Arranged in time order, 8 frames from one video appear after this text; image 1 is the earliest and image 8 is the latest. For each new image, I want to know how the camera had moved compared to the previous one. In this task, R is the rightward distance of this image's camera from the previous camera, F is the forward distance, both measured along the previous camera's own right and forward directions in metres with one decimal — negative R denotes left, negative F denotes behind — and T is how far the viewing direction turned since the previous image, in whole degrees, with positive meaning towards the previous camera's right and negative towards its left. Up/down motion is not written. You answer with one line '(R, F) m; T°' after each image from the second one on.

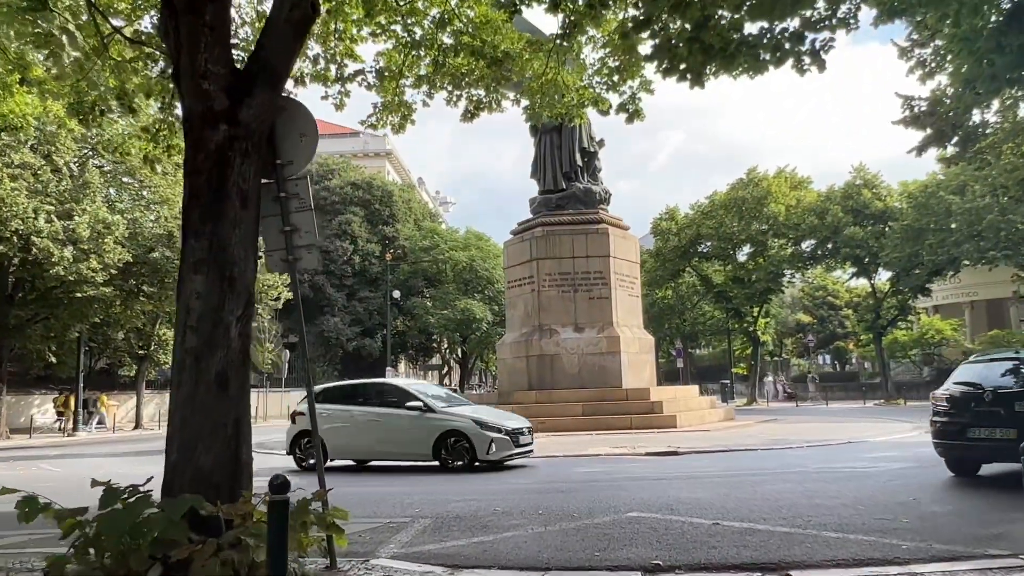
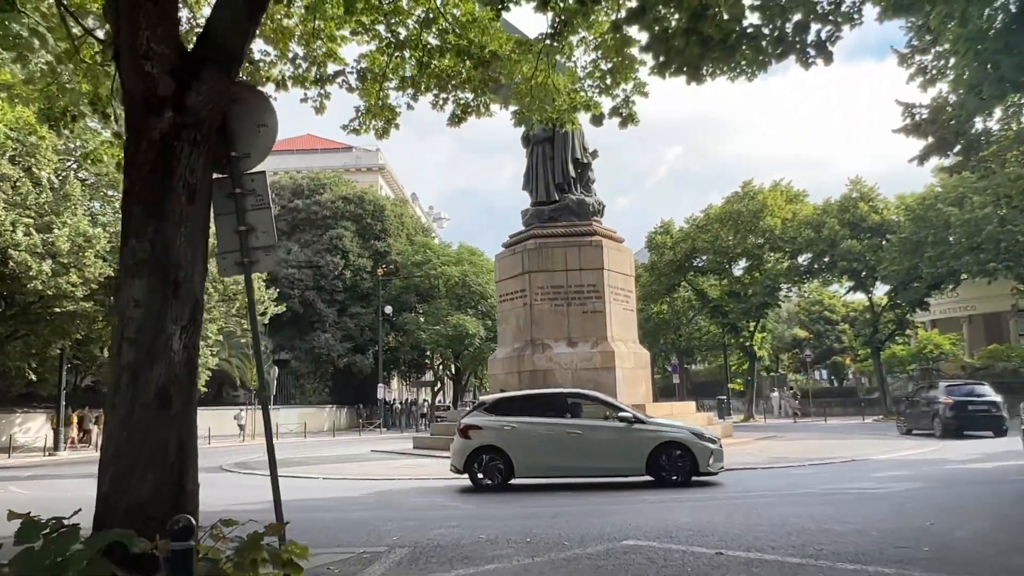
(+0.1, +0.5) m; 0°
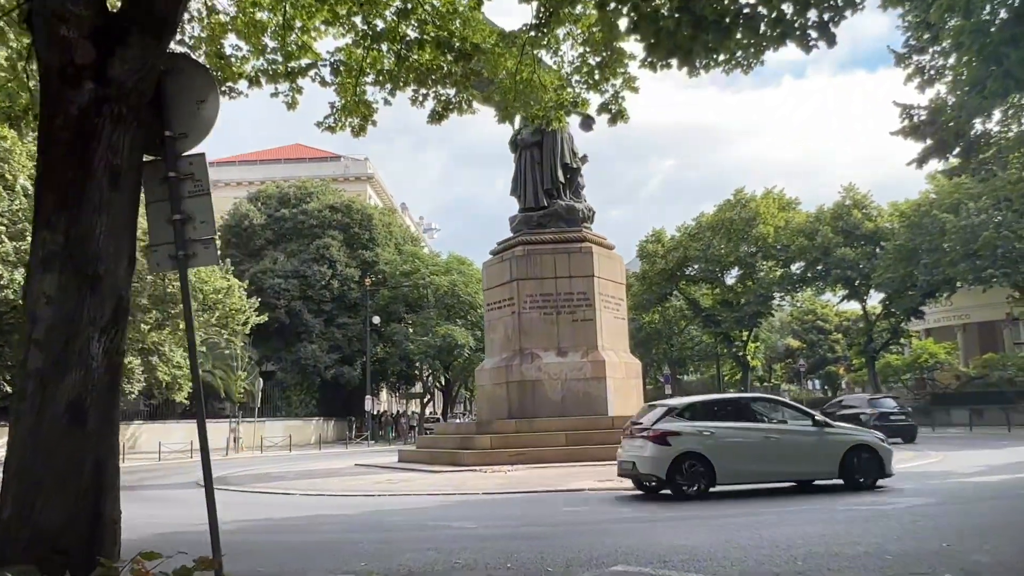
(+0.1, +0.5) m; +1°
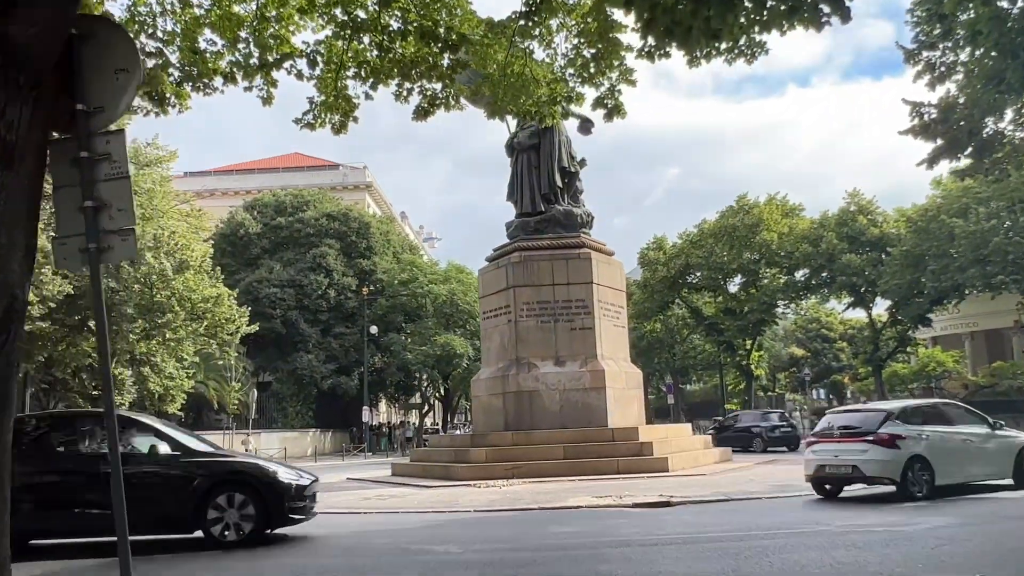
(+0.1, +0.6) m; 0°
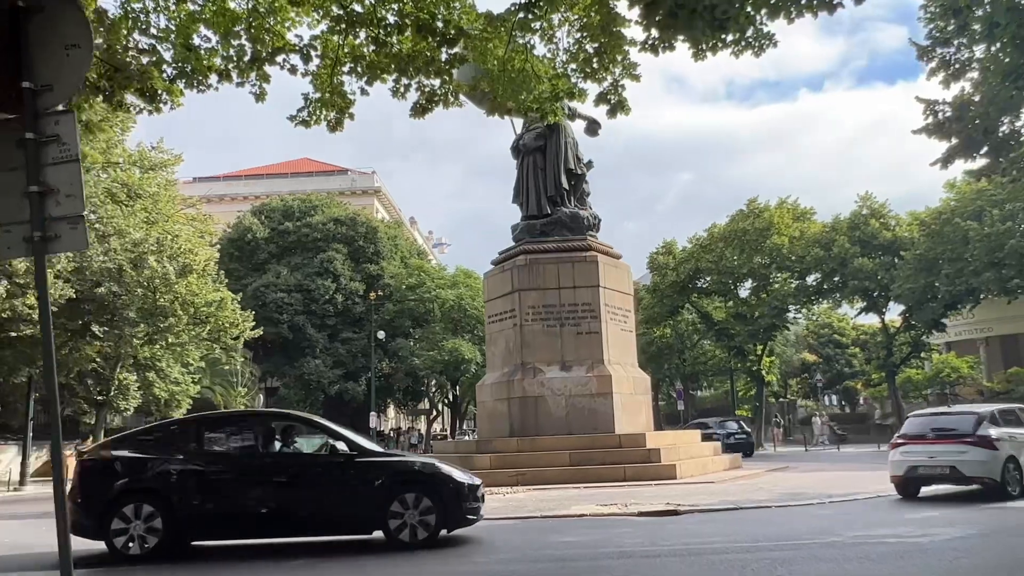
(+0.1, +0.3) m; -1°
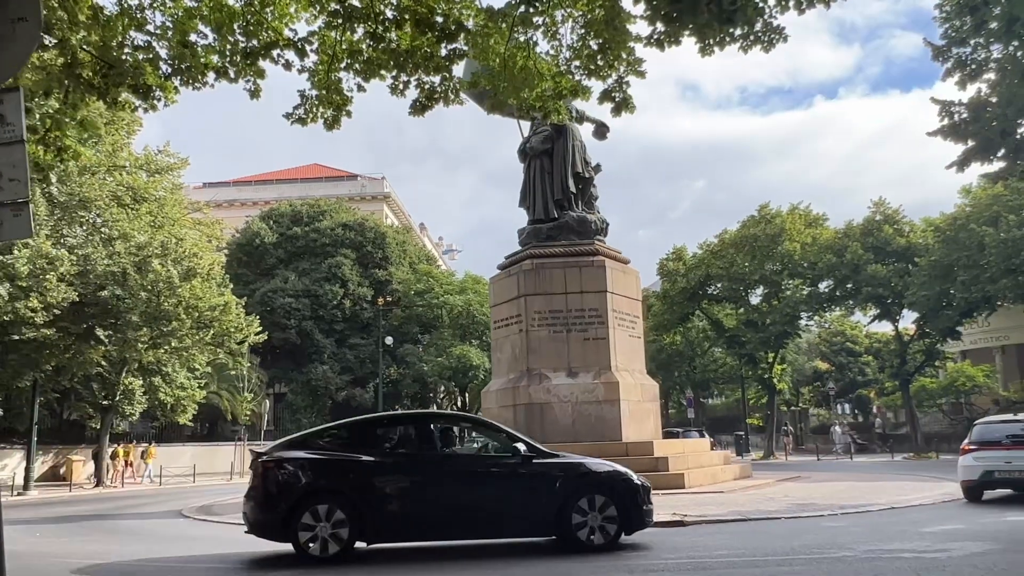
(+0.1, +0.3) m; -1°
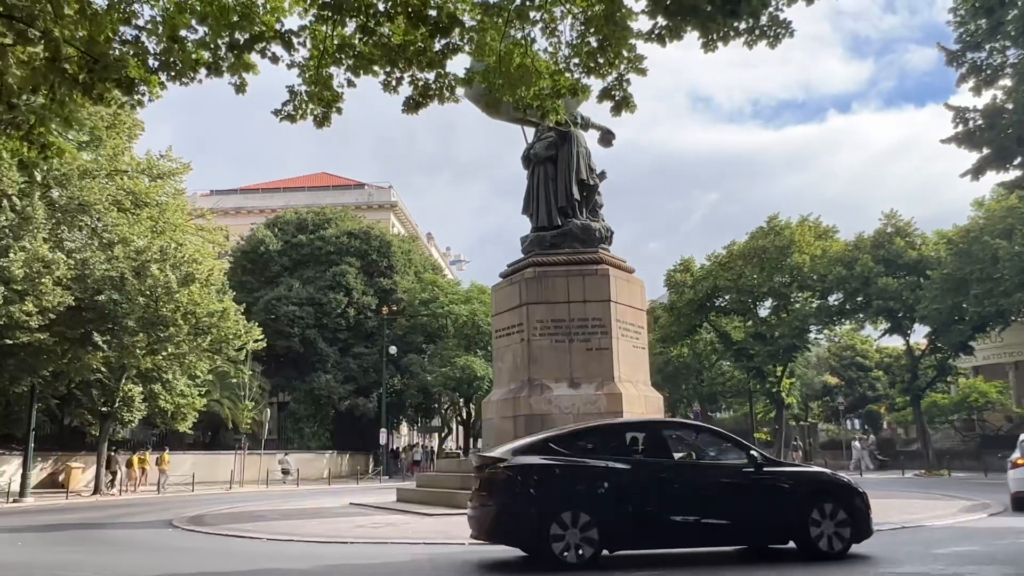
(+0.2, +0.4) m; -1°
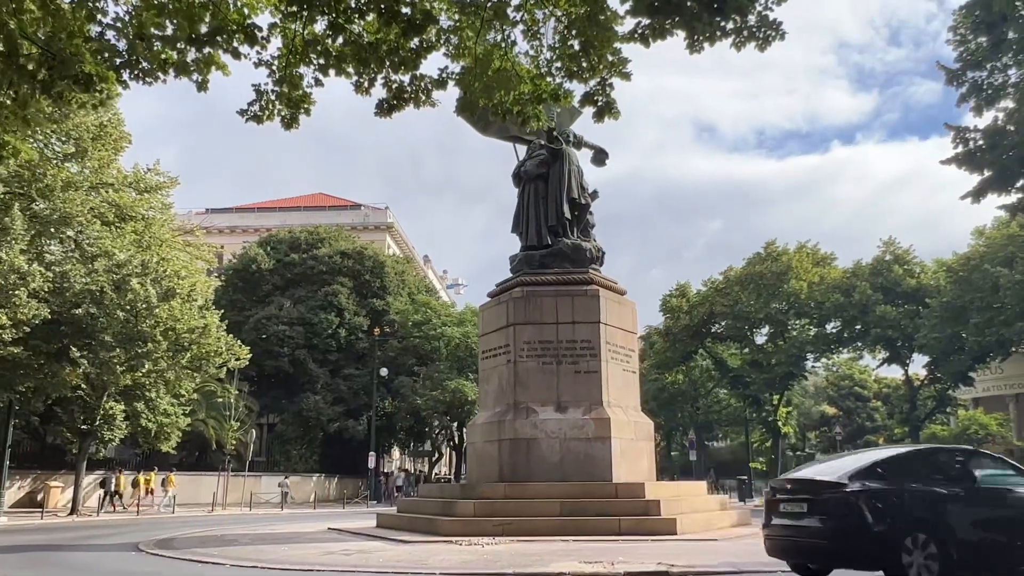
(+0.2, +0.5) m; 0°
